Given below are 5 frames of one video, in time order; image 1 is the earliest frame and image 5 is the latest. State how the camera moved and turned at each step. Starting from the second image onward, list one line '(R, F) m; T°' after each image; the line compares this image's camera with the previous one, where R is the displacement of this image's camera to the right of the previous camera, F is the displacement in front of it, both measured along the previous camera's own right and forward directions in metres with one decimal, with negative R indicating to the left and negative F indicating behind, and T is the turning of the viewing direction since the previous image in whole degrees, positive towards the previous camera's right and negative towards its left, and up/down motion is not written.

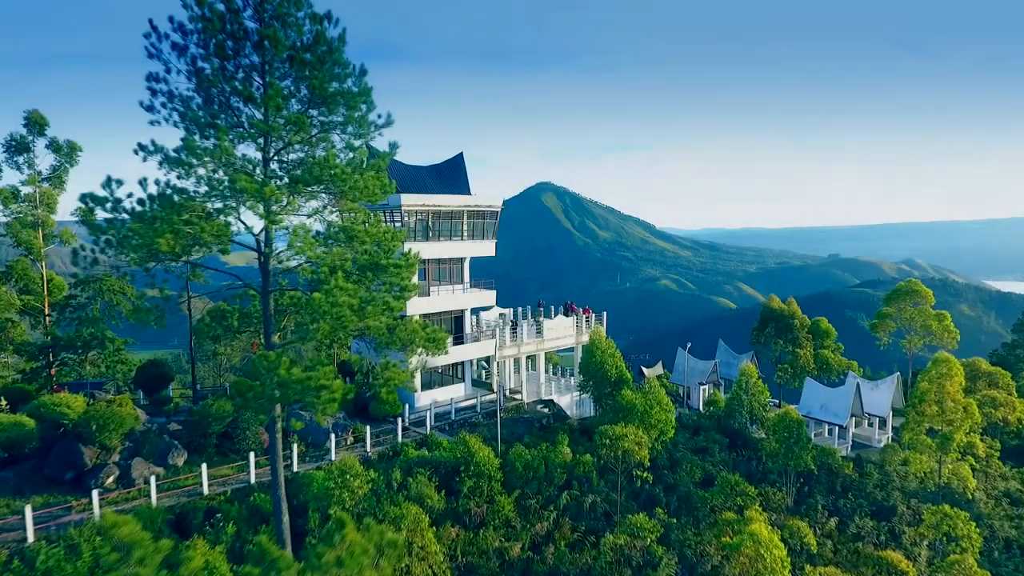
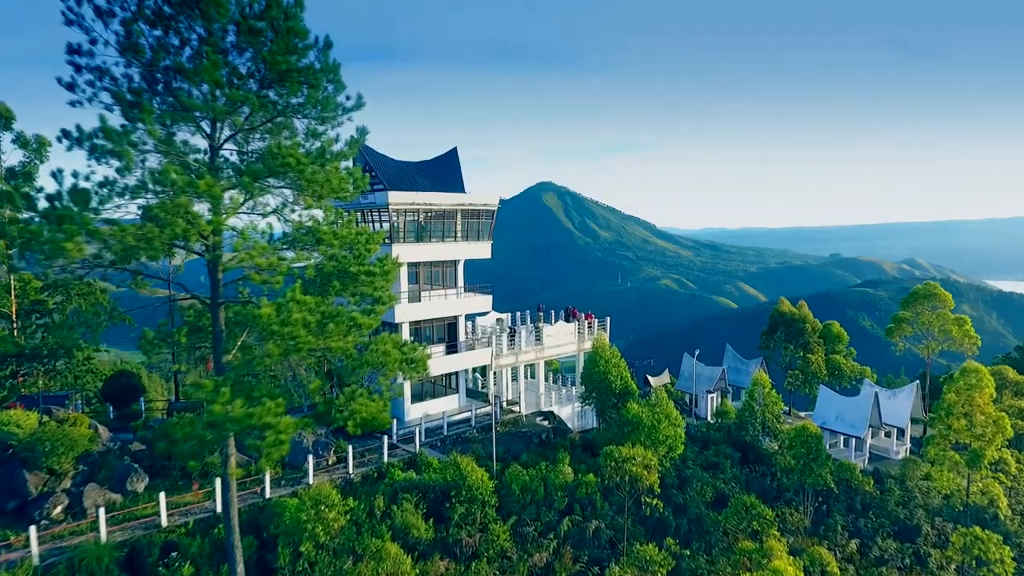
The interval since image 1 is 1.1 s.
(+0.2, +2.1) m; 0°
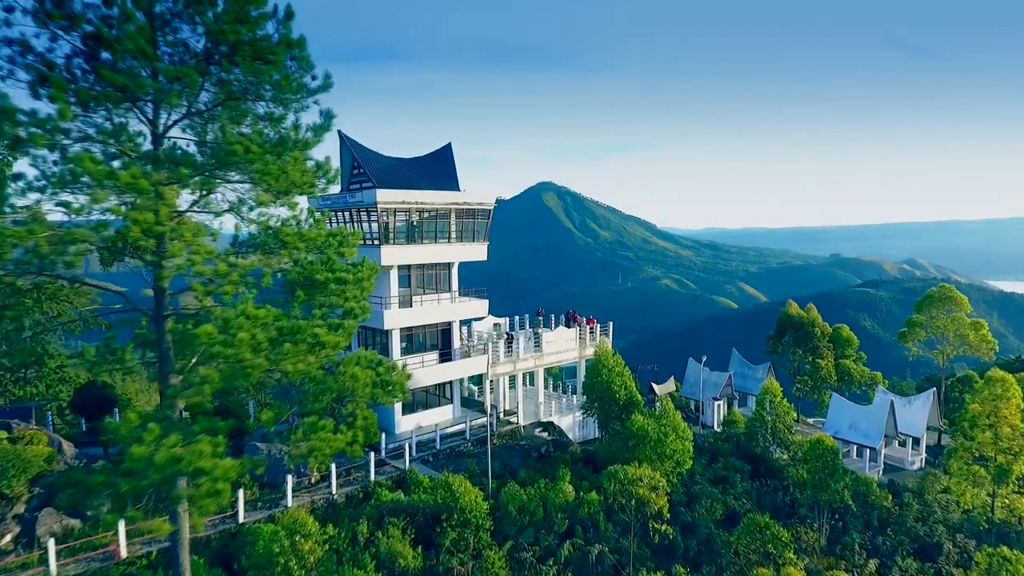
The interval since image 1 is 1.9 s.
(+0.1, +1.7) m; 0°
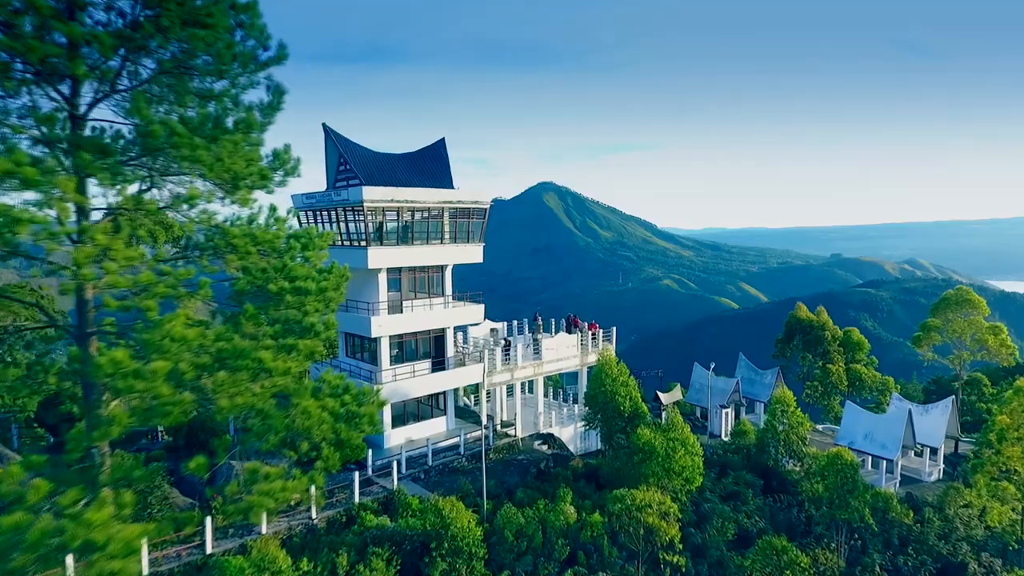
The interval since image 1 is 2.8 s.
(+0.1, +1.7) m; 0°
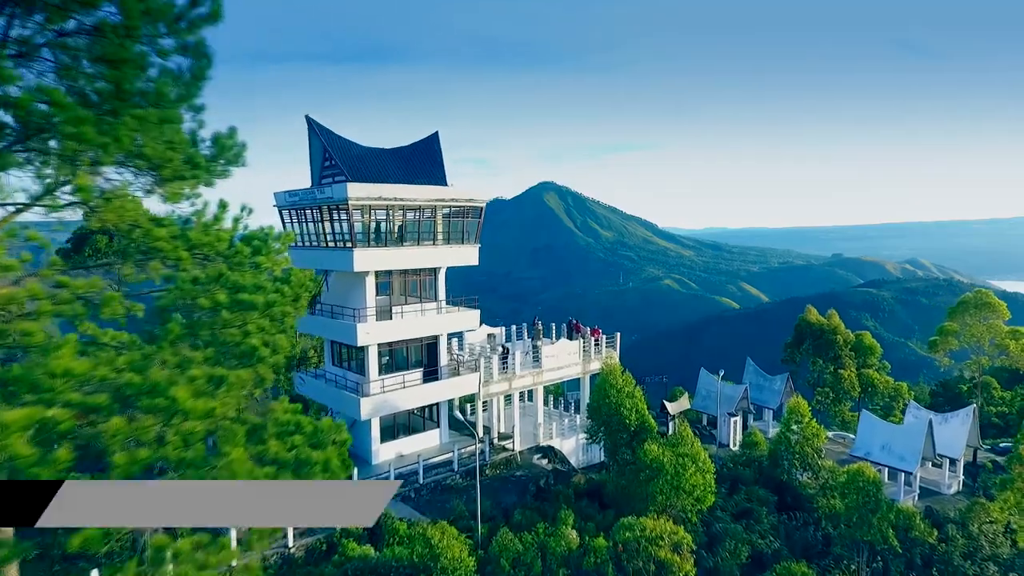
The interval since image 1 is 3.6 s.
(+0.1, +1.7) m; 0°
